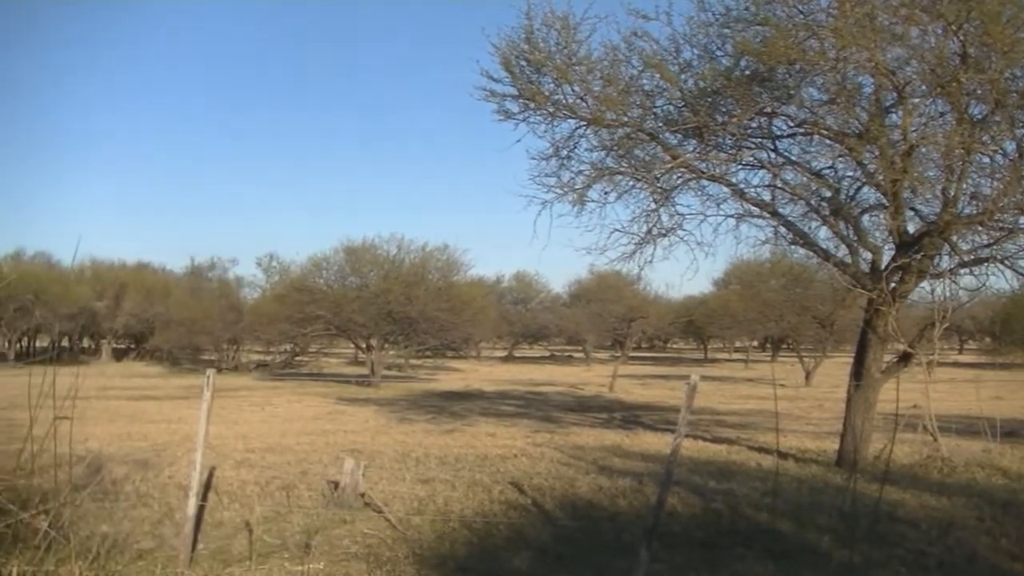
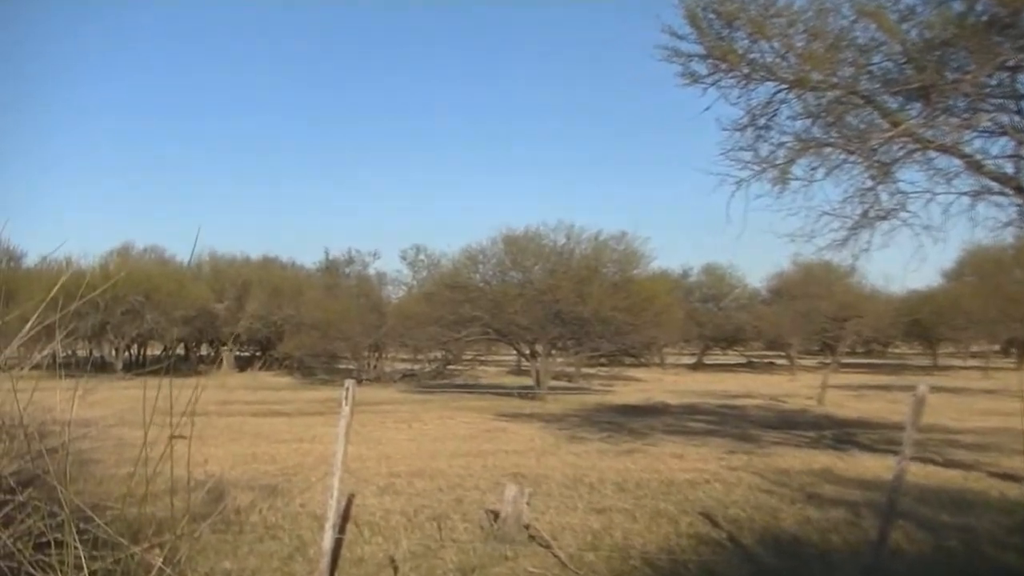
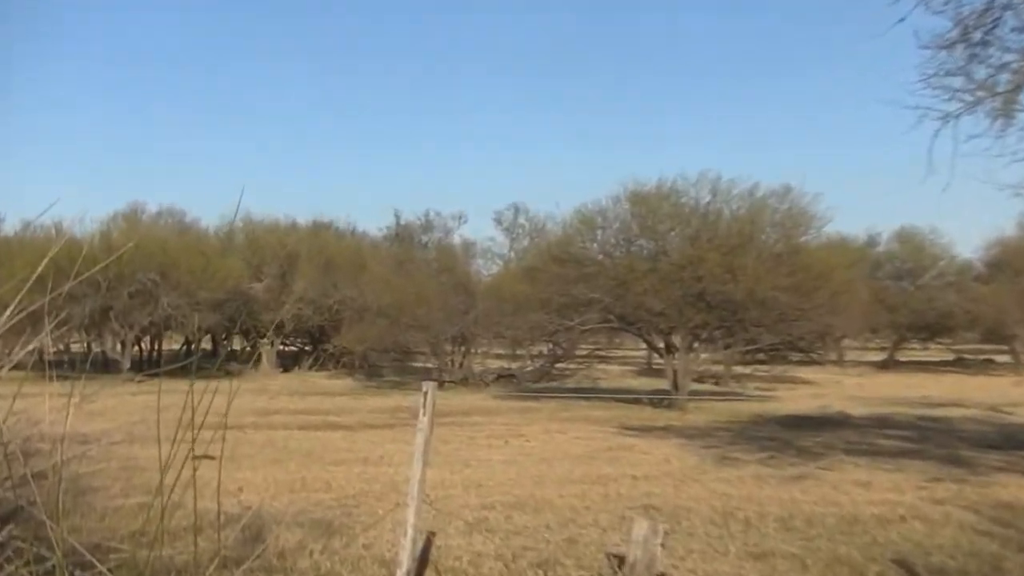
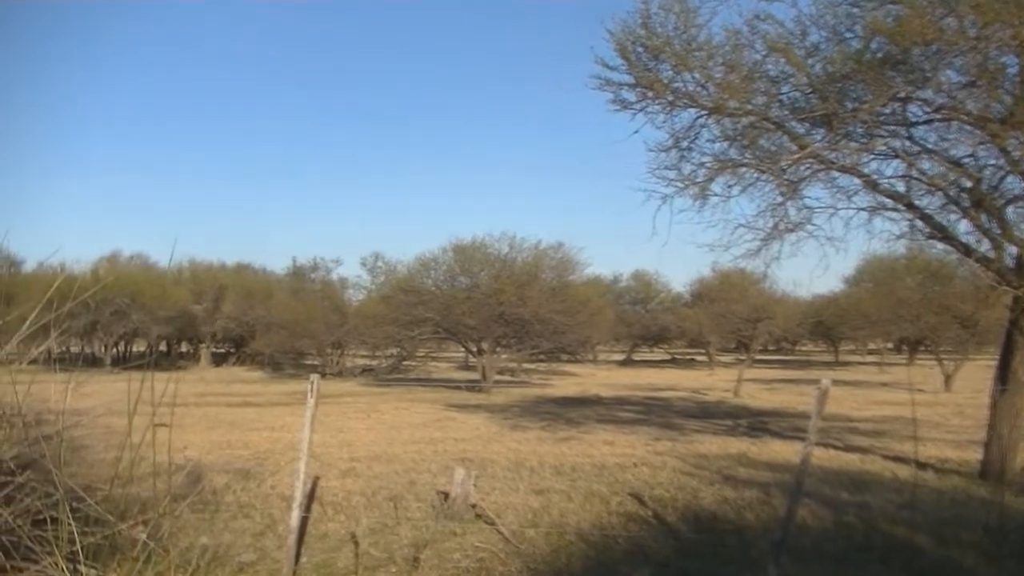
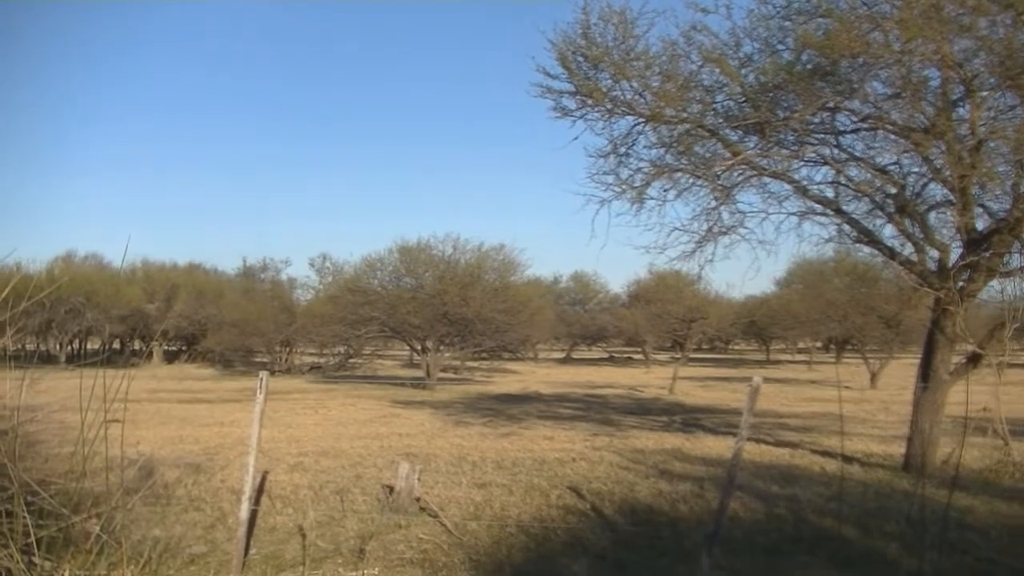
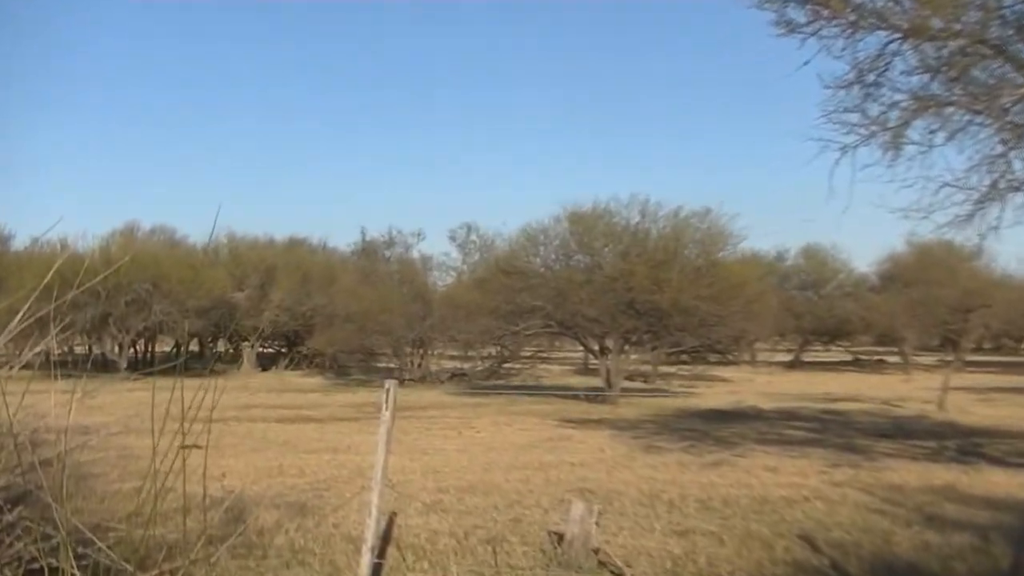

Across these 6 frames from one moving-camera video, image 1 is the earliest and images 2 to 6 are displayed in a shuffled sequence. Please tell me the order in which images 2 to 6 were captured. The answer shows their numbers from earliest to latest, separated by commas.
5, 4, 2, 6, 3
